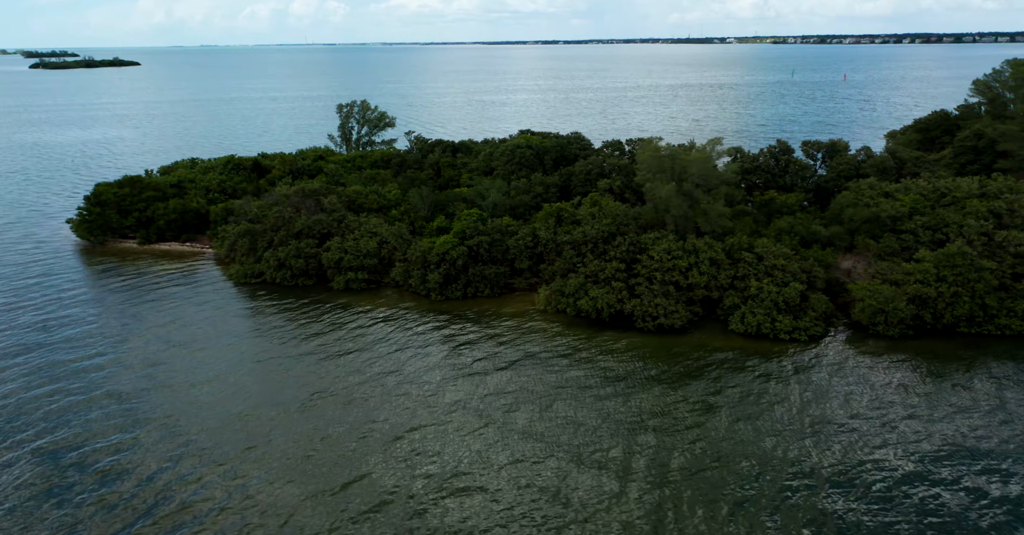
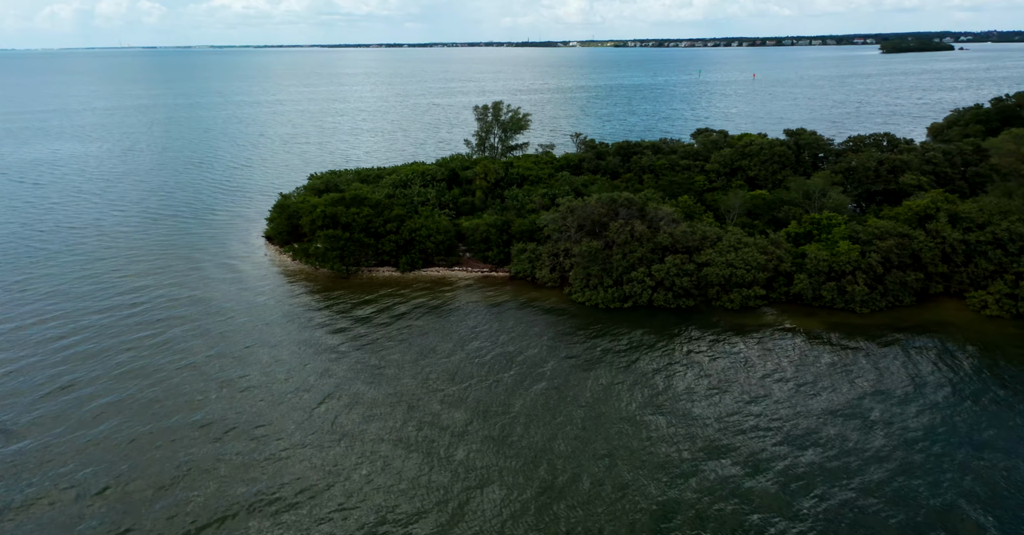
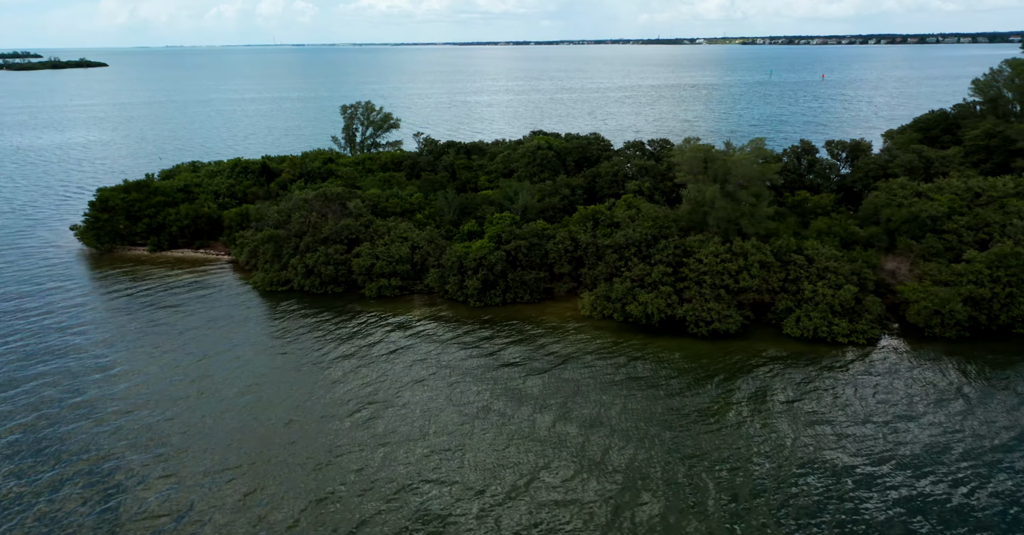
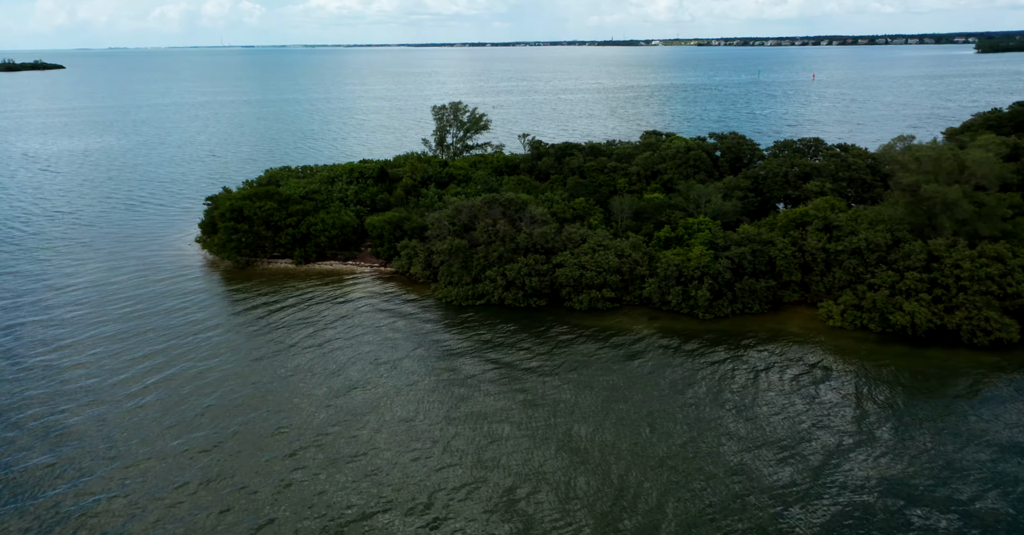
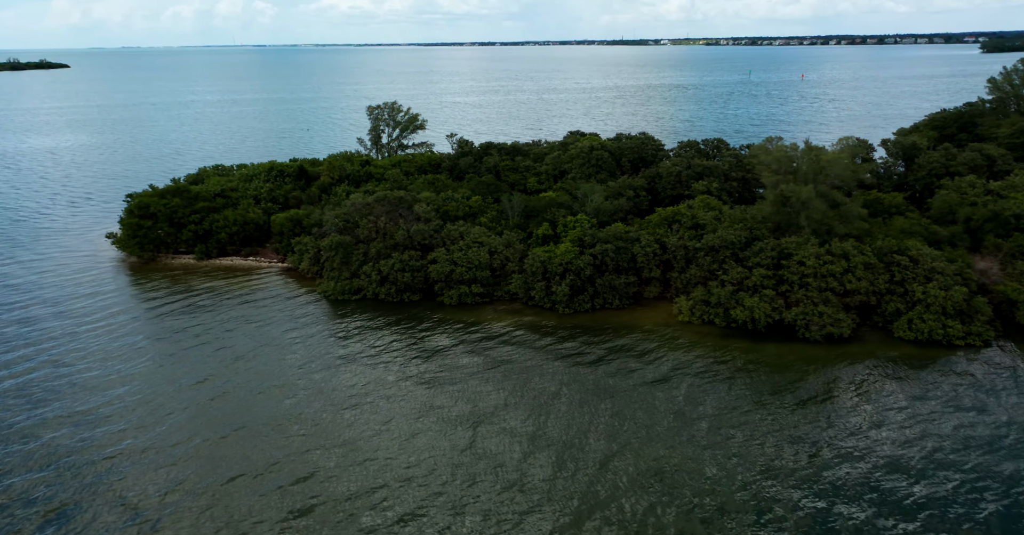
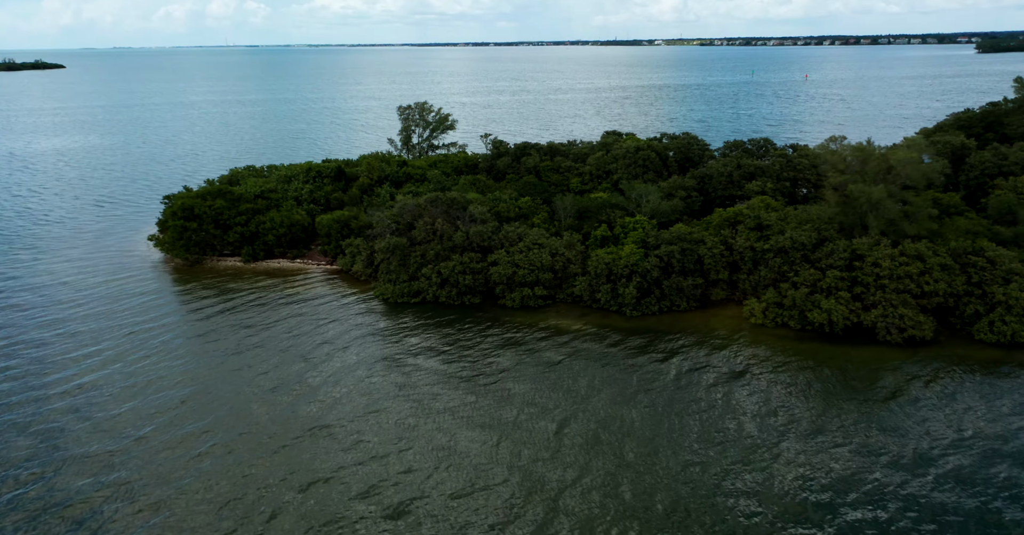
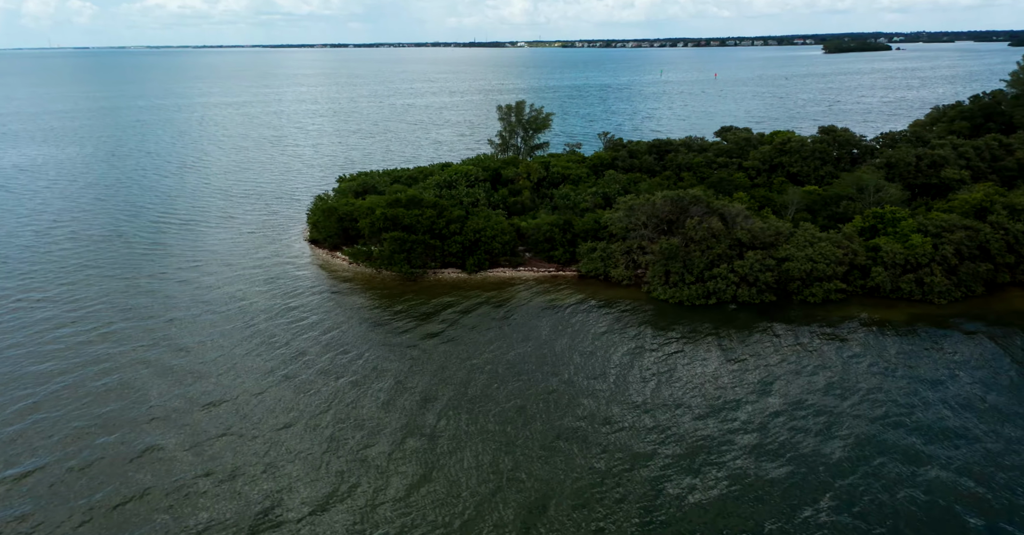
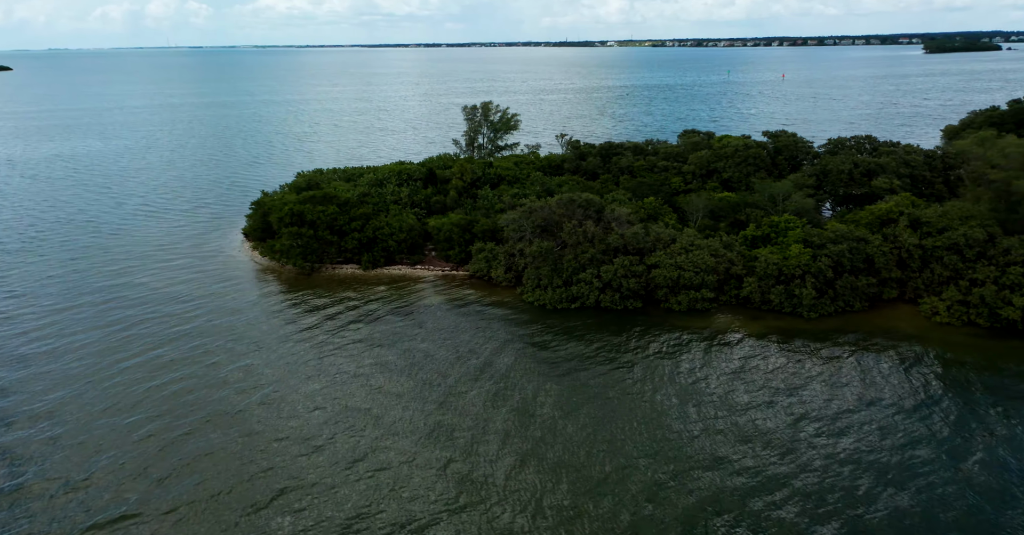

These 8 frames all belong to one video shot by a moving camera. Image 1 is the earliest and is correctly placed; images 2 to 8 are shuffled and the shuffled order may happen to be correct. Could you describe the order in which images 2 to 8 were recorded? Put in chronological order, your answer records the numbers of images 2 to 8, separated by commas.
3, 5, 6, 4, 8, 2, 7
